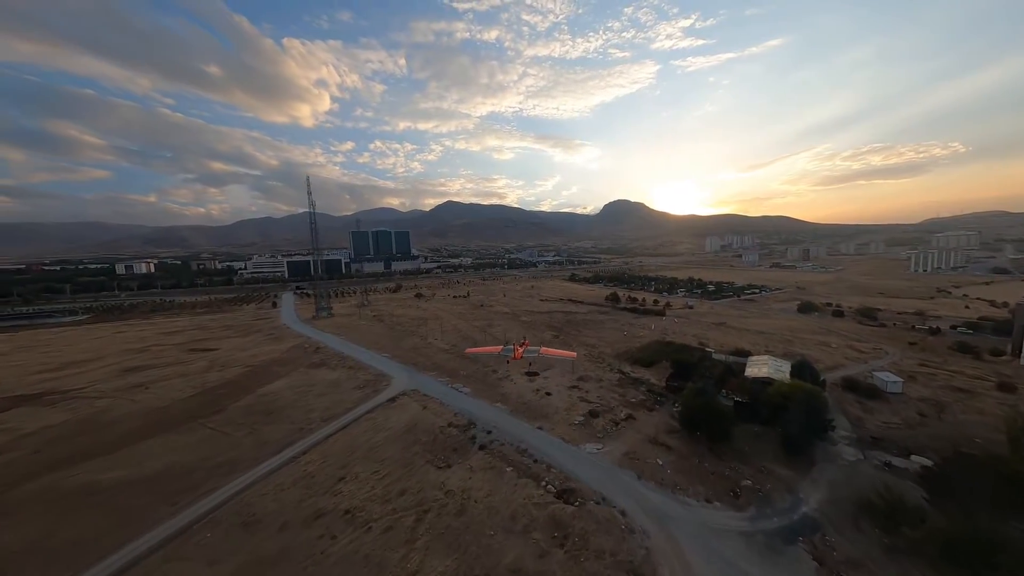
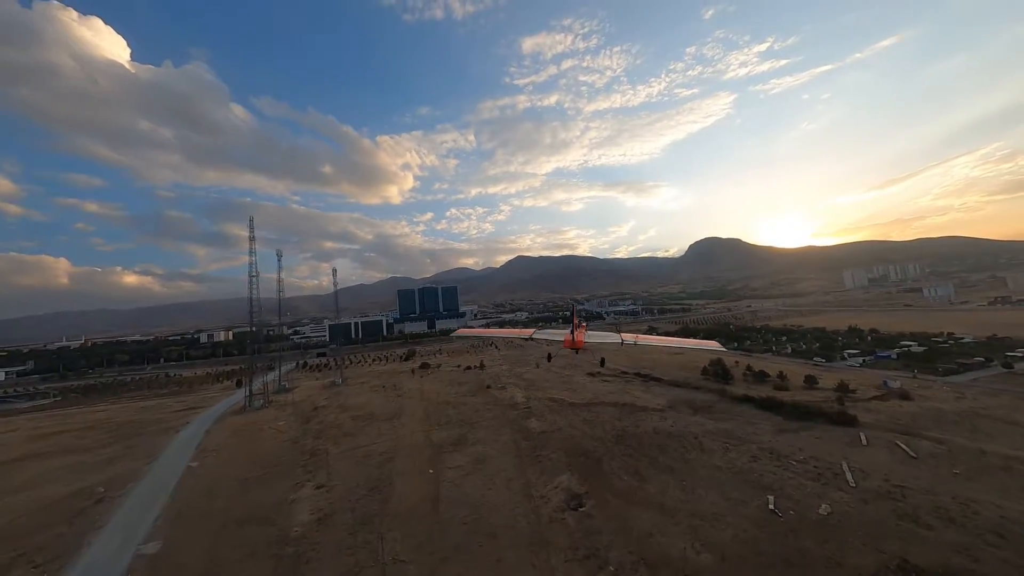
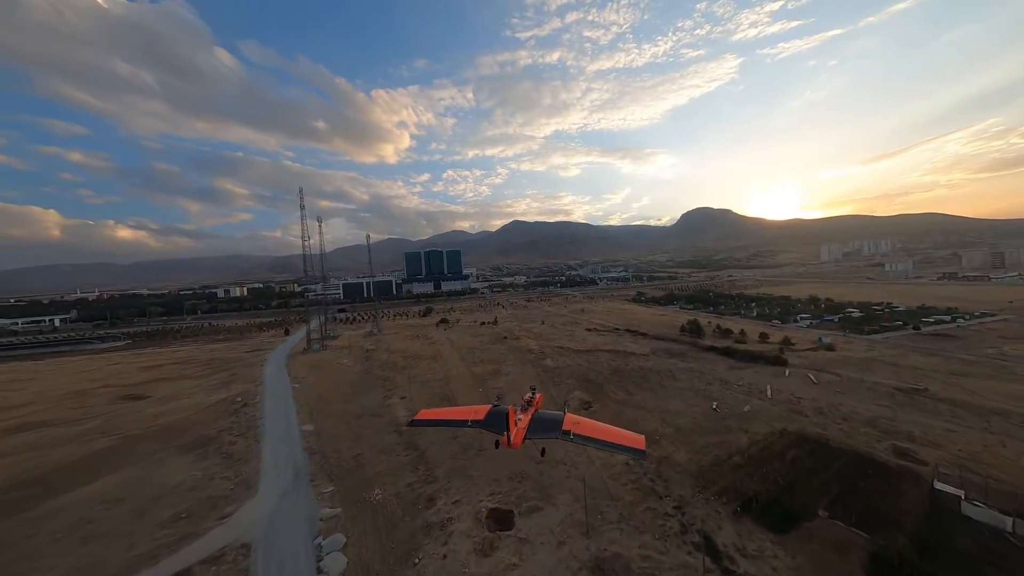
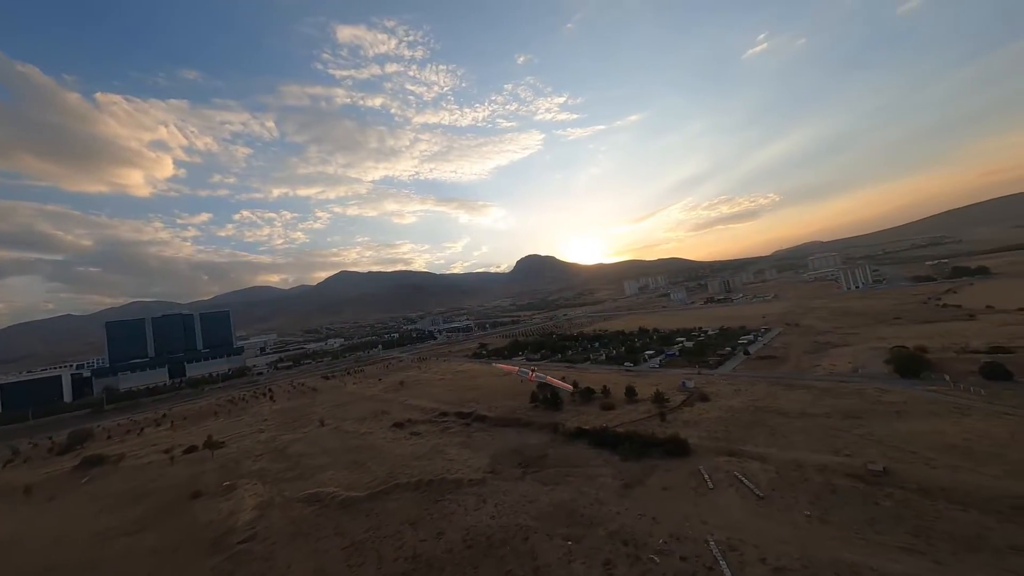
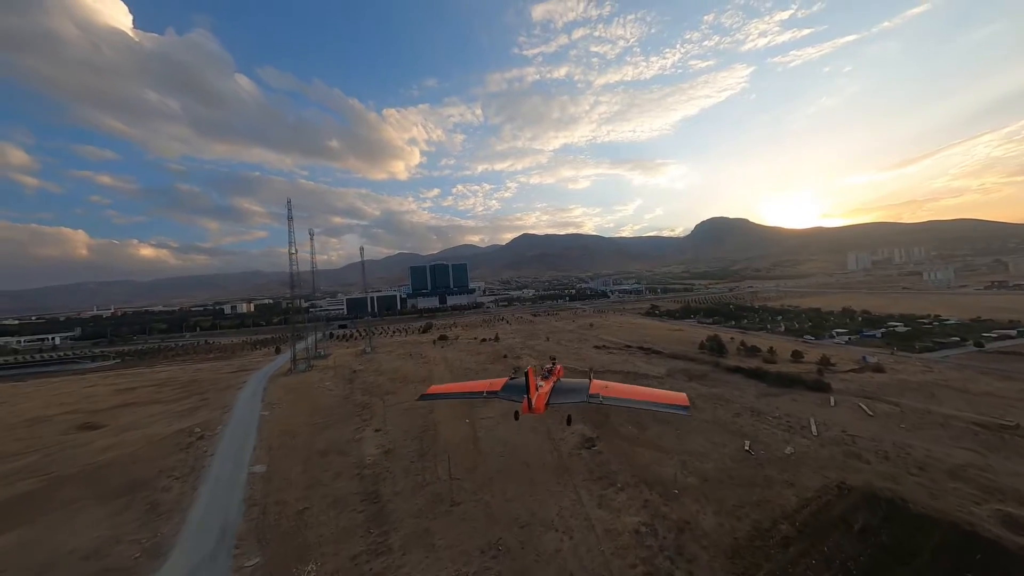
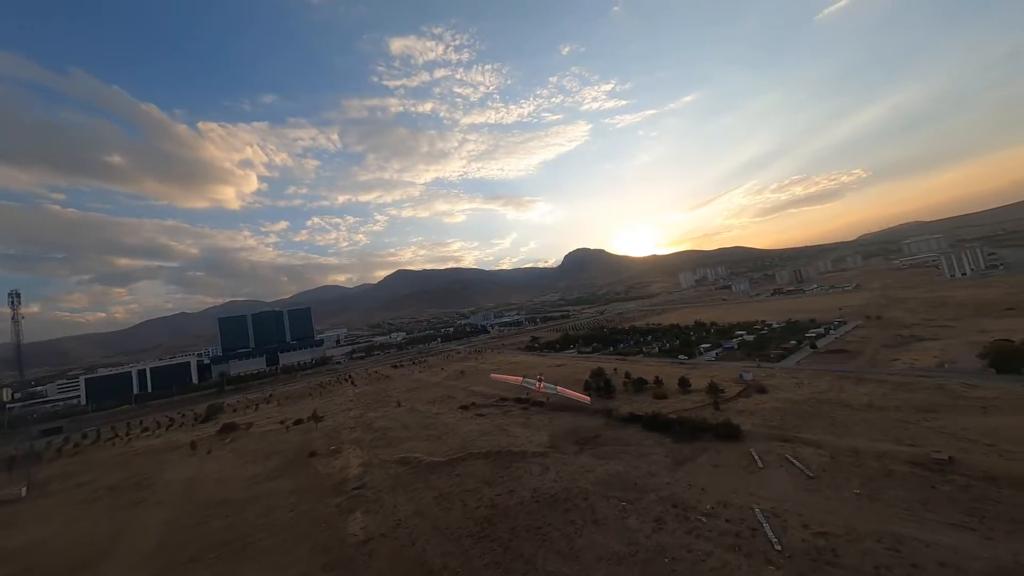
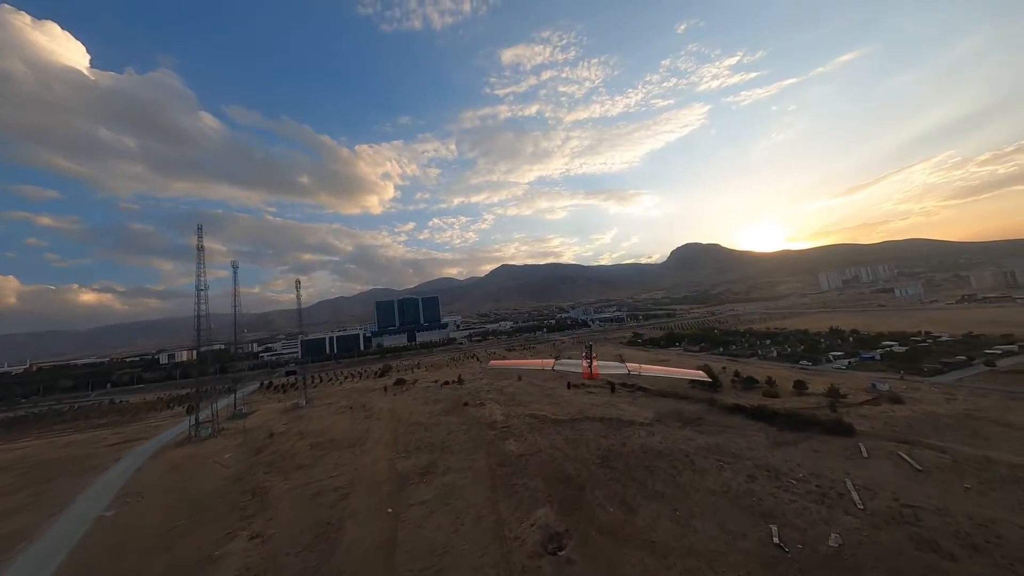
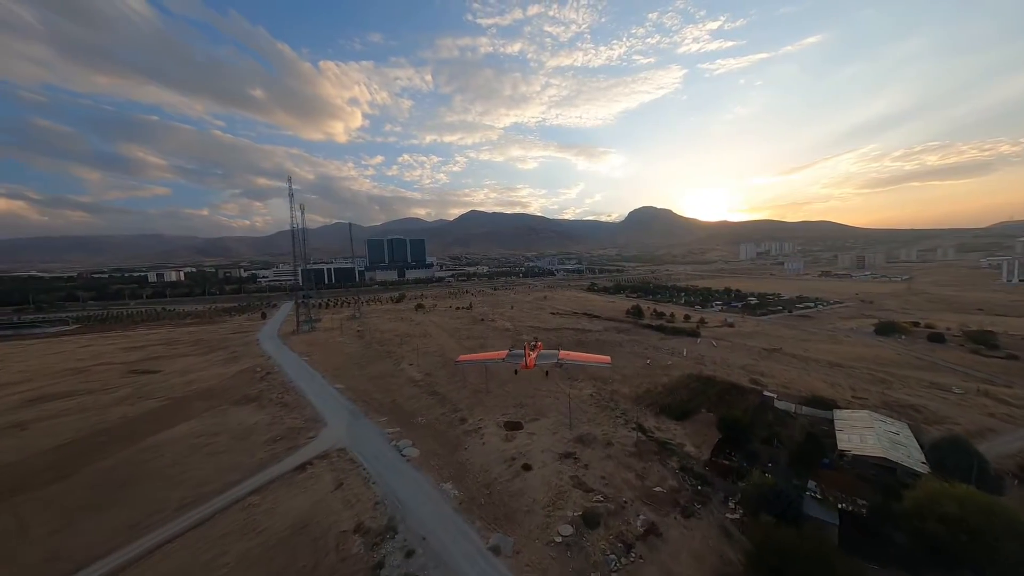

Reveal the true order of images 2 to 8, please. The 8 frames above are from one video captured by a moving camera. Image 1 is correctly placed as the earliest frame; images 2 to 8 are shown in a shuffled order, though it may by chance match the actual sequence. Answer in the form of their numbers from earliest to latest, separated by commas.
8, 3, 5, 2, 7, 6, 4
